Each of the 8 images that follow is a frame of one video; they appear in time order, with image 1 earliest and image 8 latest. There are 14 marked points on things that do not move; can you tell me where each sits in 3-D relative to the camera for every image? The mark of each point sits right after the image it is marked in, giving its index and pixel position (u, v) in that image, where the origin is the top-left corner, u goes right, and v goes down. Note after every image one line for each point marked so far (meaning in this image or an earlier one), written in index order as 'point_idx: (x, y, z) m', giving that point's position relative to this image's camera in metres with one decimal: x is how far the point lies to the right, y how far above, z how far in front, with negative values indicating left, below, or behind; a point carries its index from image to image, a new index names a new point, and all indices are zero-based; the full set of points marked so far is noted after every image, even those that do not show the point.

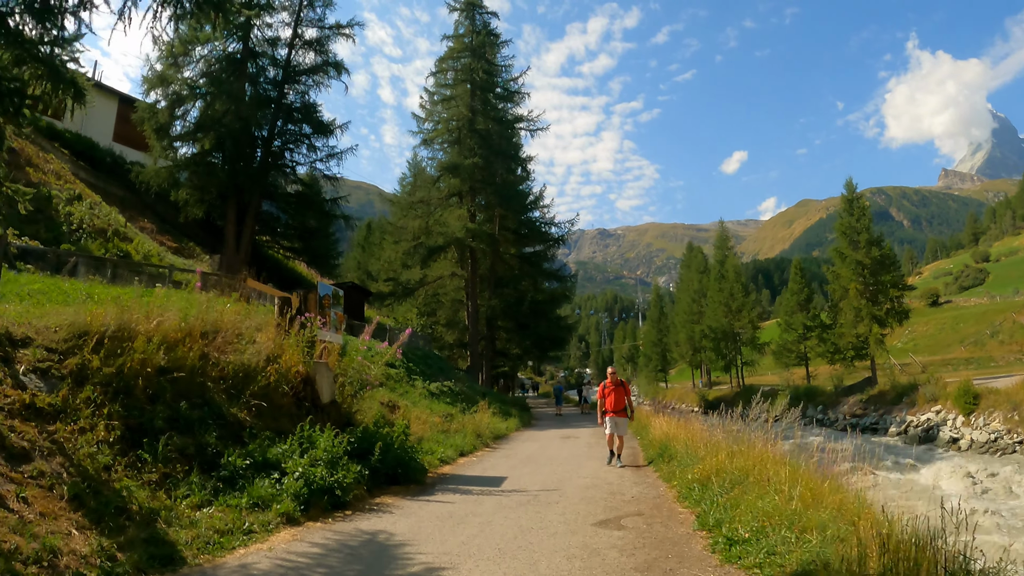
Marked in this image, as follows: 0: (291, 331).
0: (-3.0, -0.6, +8.6) m
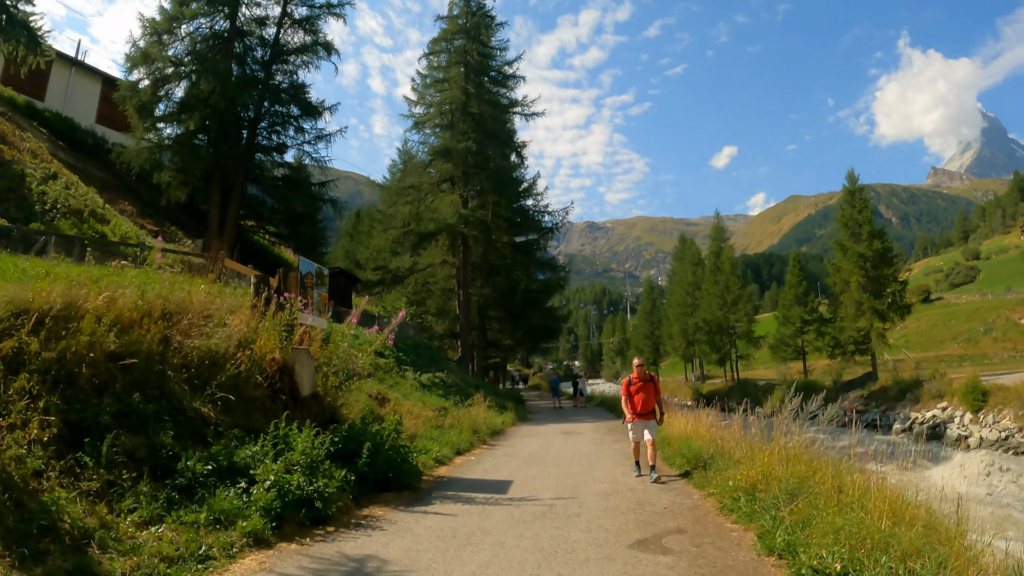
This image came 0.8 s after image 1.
0: (-3.0, -0.3, +7.6) m
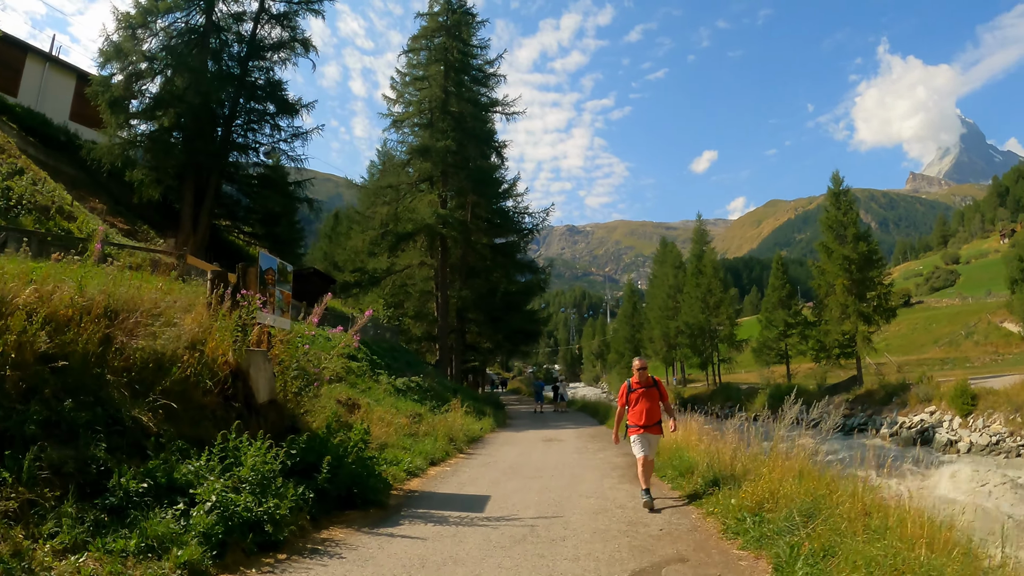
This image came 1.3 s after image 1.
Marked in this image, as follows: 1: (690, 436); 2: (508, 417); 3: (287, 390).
0: (-3.2, -0.3, +6.9) m
1: (+2.4, -2.0, +8.8) m
2: (-0.1, -4.0, +19.1) m
3: (-2.6, -1.2, +7.3) m
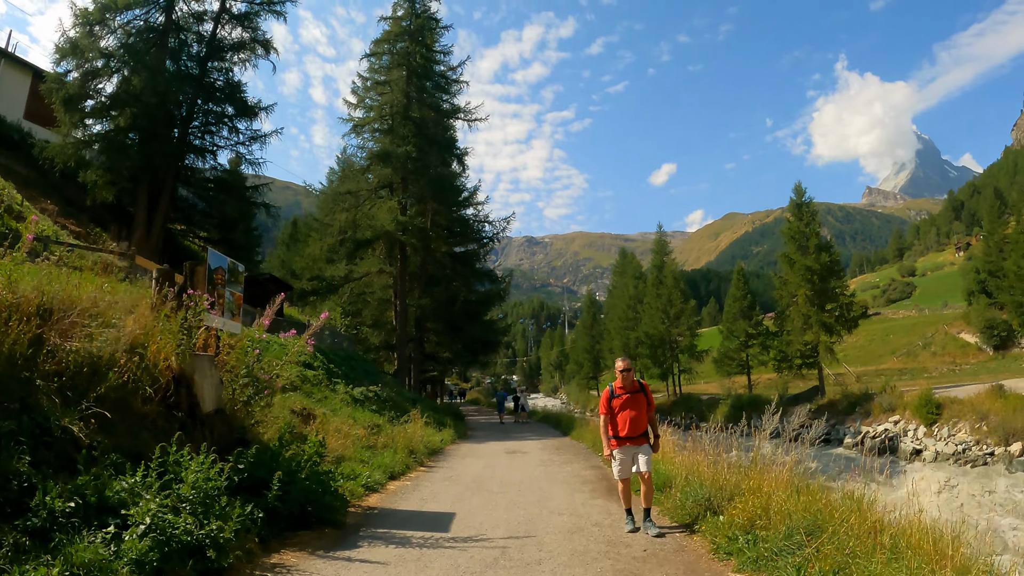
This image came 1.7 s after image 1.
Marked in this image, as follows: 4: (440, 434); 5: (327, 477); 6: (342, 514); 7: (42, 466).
0: (-3.5, -0.3, +6.3) m
1: (+2.0, -2.1, +8.5) m
2: (-1.3, -4.2, +18.7) m
3: (-3.0, -1.2, +6.8) m
4: (-1.6, -3.1, +13.4) m
5: (-1.8, -1.9, +6.1) m
6: (-1.6, -2.2, +6.0) m
7: (-3.4, -1.3, +4.5) m
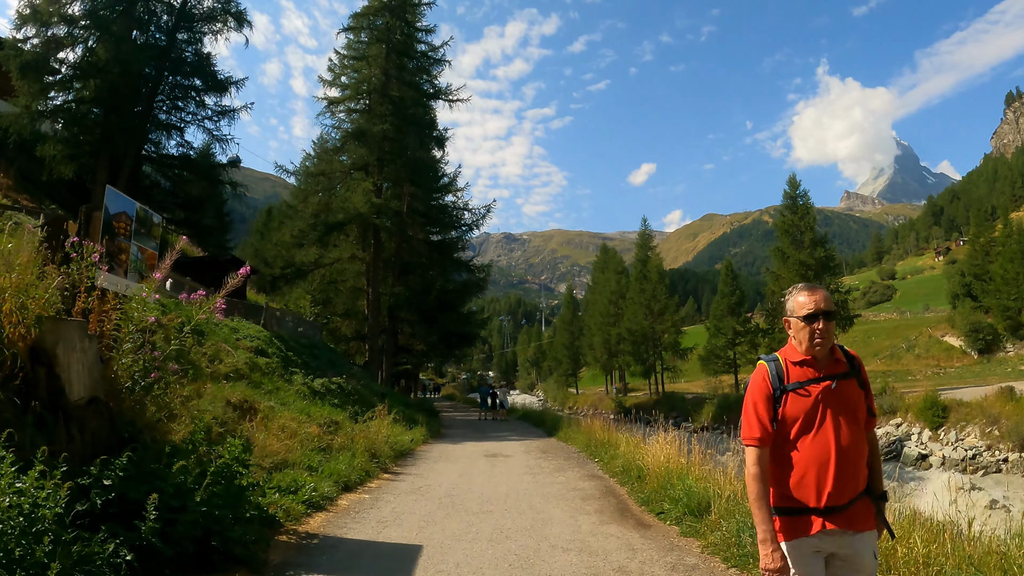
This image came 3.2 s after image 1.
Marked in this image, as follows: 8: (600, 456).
0: (-3.6, +0.1, +4.6) m
1: (+1.8, -1.8, +7.0) m
2: (-1.9, -3.8, +17.0) m
3: (-3.1, -0.8, +5.1) m
4: (-1.9, -2.7, +11.7) m
5: (-1.9, -1.5, +4.5) m
6: (-1.7, -1.8, +4.3) m
7: (-3.5, -0.9, +2.8) m
8: (+1.3, -2.5, +9.2) m
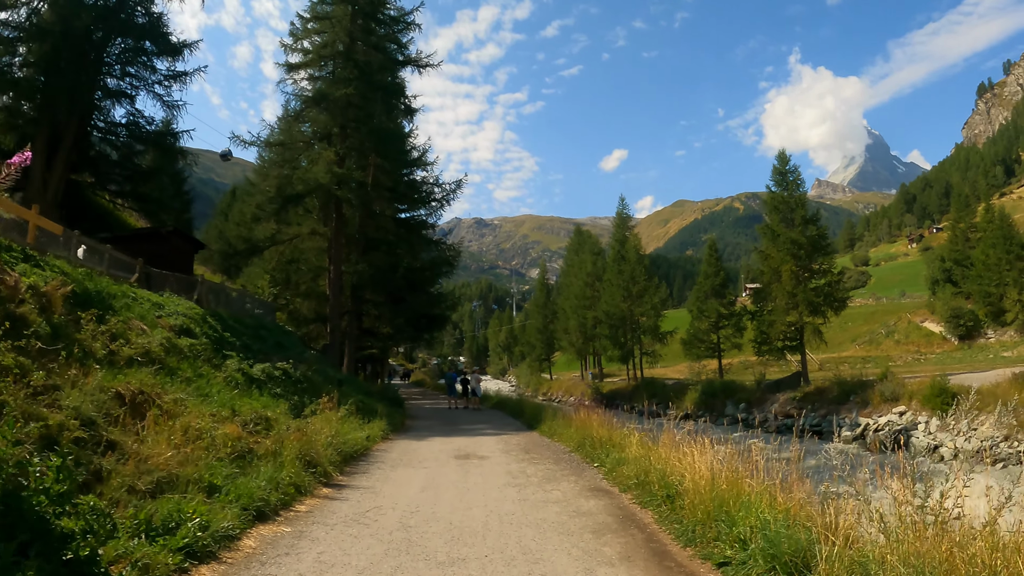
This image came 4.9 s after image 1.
0: (-3.6, +0.5, +2.5) m
1: (+1.6, -1.4, +5.2) m
2: (-2.5, -3.1, +15.1) m
3: (-3.1, -0.4, +3.0) m
4: (-2.3, -2.2, +9.8) m
5: (-2.0, -1.1, +2.5) m
6: (-1.8, -1.5, +2.4) m
7: (-3.4, -0.6, +0.7) m
8: (+1.1, -2.0, +7.5) m
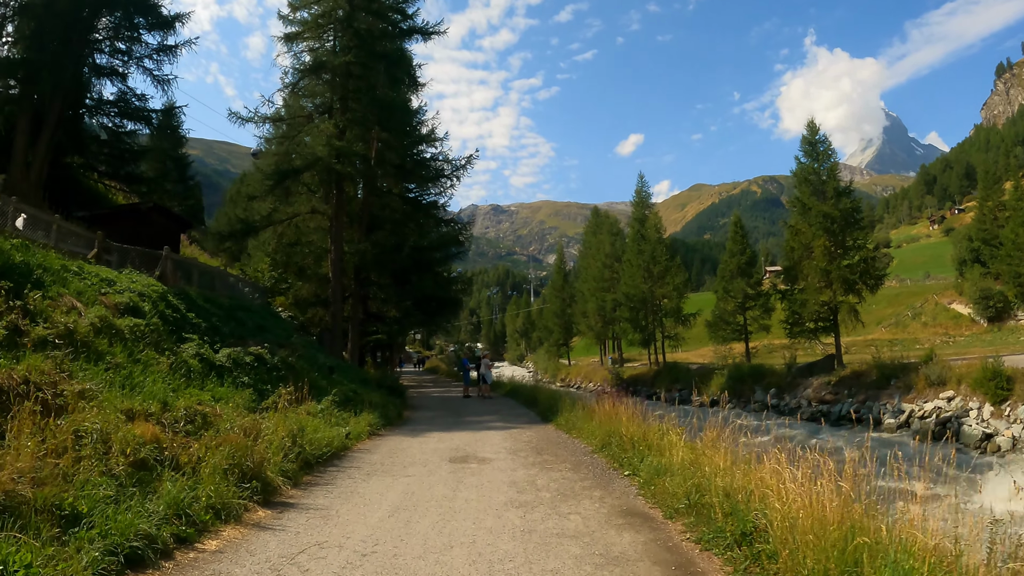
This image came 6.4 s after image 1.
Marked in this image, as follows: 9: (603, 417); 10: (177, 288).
0: (-3.7, +0.8, +0.9) m
1: (+1.6, -1.1, +3.5) m
2: (-2.2, -2.6, +13.5) m
3: (-3.2, -0.2, +1.4) m
4: (-2.2, -1.8, +8.2) m
5: (-2.0, -0.9, +0.9) m
6: (-1.8, -1.2, +0.8) m
7: (-3.6, -0.4, -0.9) m
8: (+1.1, -1.6, +5.8) m
9: (+1.2, -1.6, +7.9) m
10: (-6.3, 0.0, +11.5) m
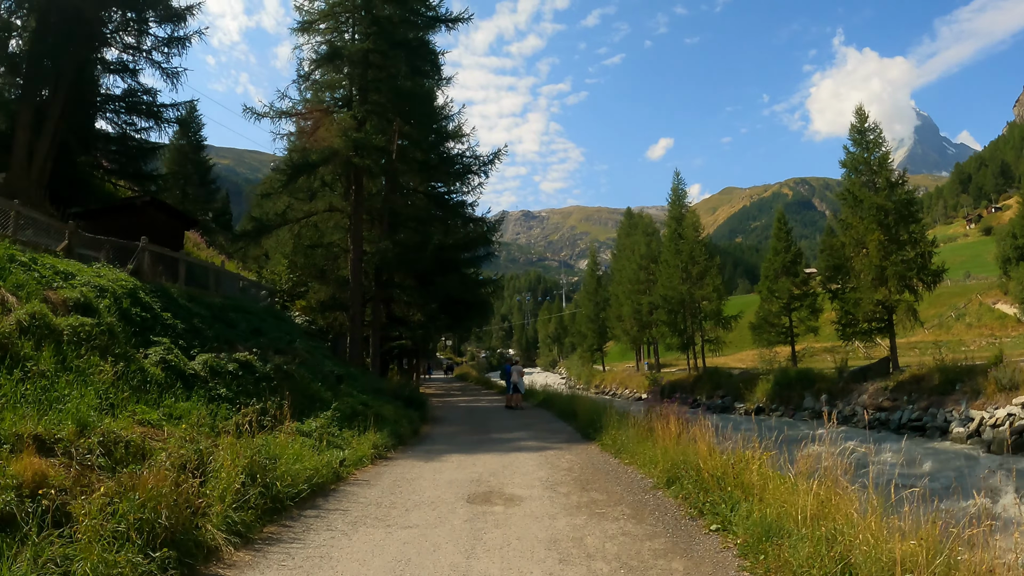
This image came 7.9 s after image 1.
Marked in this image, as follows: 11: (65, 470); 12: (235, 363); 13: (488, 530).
0: (-3.7, +0.9, -0.6) m
1: (+1.7, -0.9, +1.7) m
2: (-1.6, -2.5, +11.9) m
3: (-3.2, 0.0, -0.1) m
4: (-1.8, -1.7, +6.6) m
5: (-2.0, -0.7, -0.7) m
6: (-1.8, -1.0, -0.8) m
7: (-3.6, -0.2, -2.4) m
8: (+1.4, -1.5, +4.0) m
9: (+1.5, -1.5, +6.1) m
10: (-5.7, 0.0, +10.1) m
11: (-2.6, -1.1, +3.7) m
12: (-3.5, -1.0, +7.9) m
13: (-0.2, -1.7, +4.5) m
